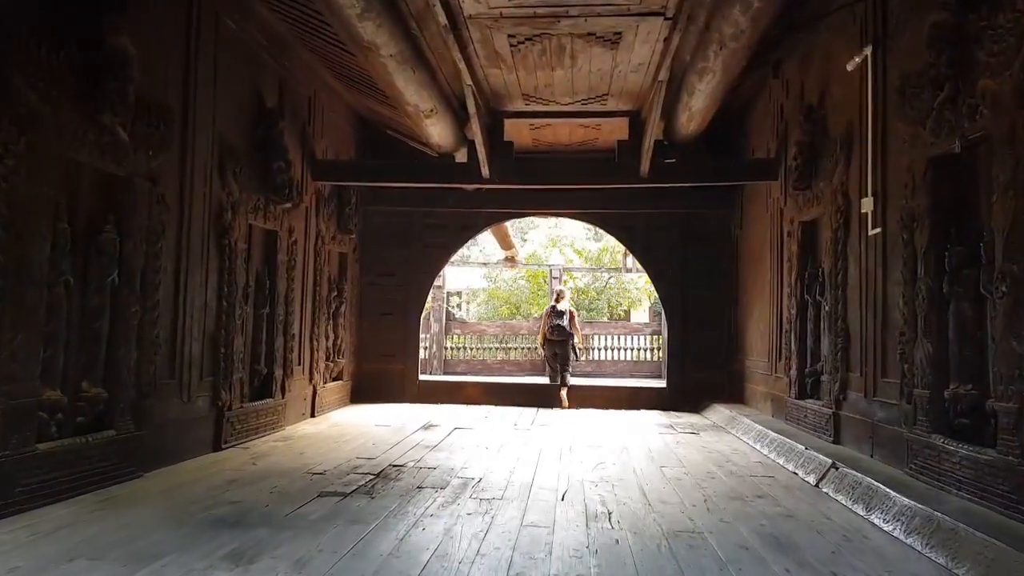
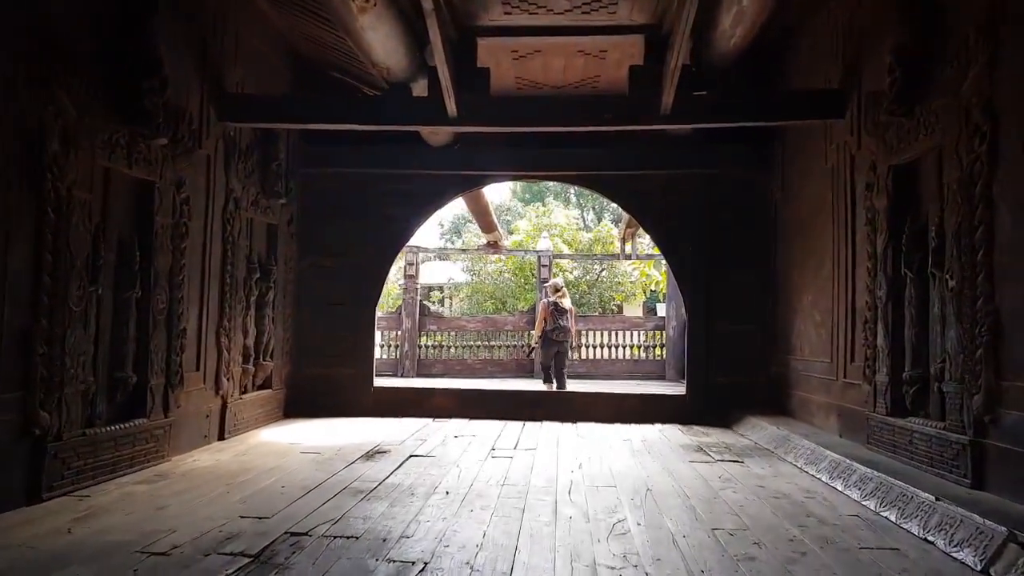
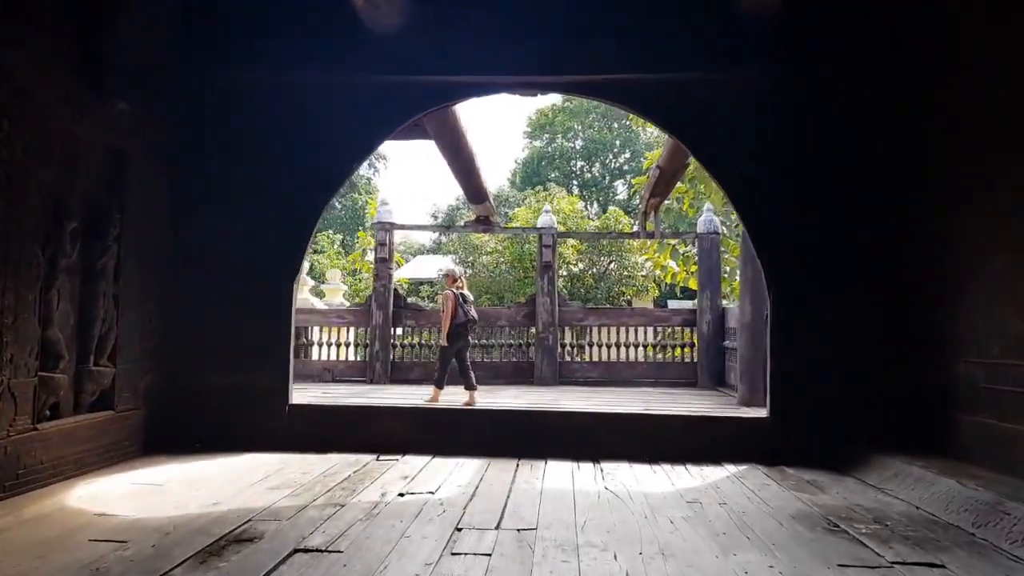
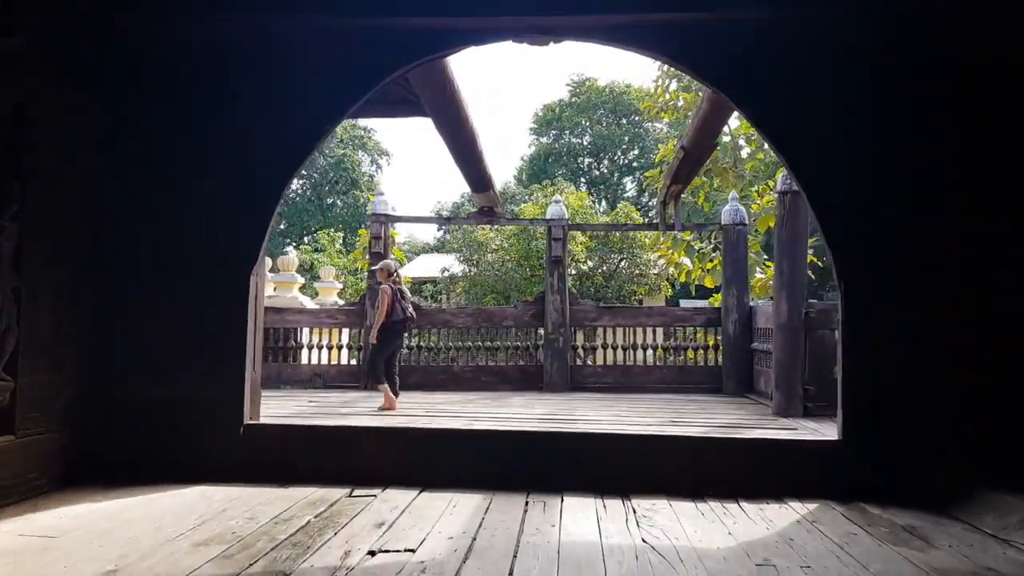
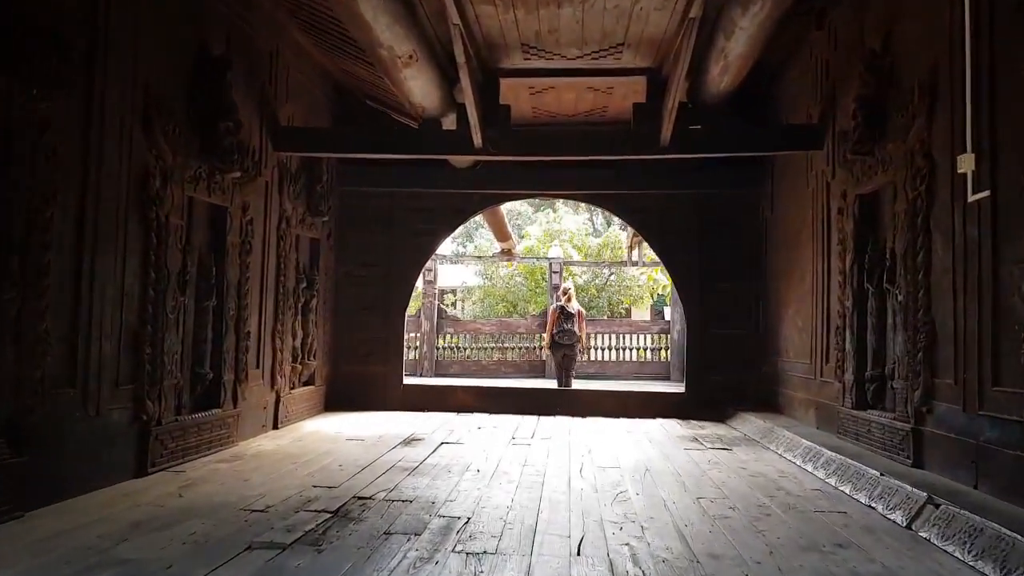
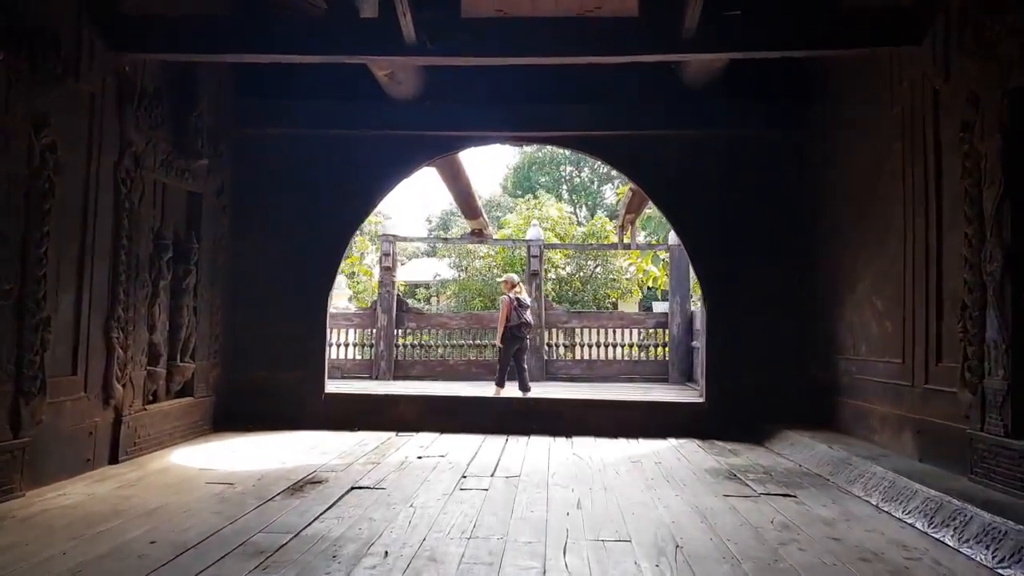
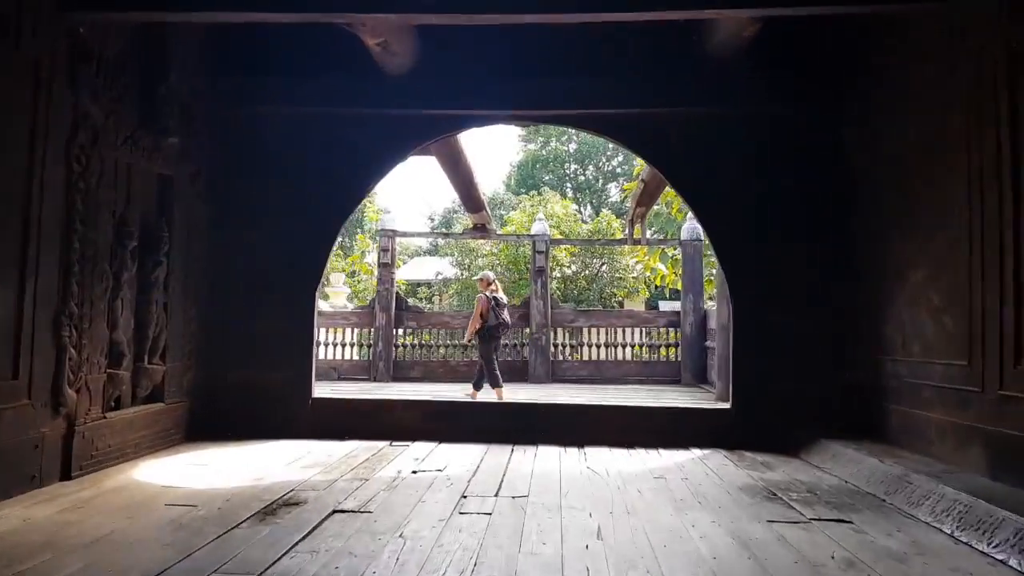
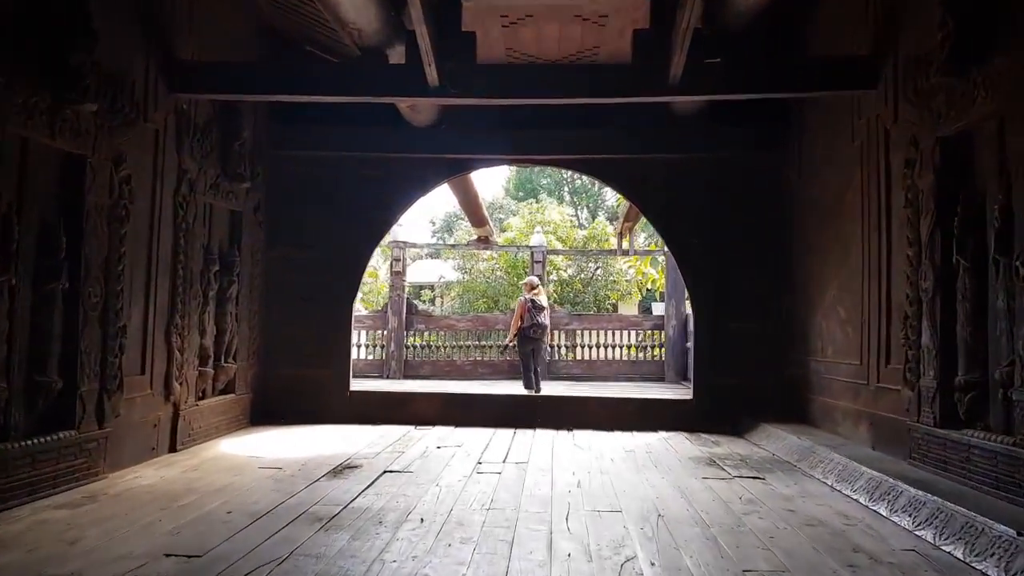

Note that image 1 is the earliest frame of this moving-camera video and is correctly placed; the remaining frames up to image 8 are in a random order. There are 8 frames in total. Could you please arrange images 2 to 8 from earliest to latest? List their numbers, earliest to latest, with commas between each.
5, 2, 8, 6, 7, 3, 4
